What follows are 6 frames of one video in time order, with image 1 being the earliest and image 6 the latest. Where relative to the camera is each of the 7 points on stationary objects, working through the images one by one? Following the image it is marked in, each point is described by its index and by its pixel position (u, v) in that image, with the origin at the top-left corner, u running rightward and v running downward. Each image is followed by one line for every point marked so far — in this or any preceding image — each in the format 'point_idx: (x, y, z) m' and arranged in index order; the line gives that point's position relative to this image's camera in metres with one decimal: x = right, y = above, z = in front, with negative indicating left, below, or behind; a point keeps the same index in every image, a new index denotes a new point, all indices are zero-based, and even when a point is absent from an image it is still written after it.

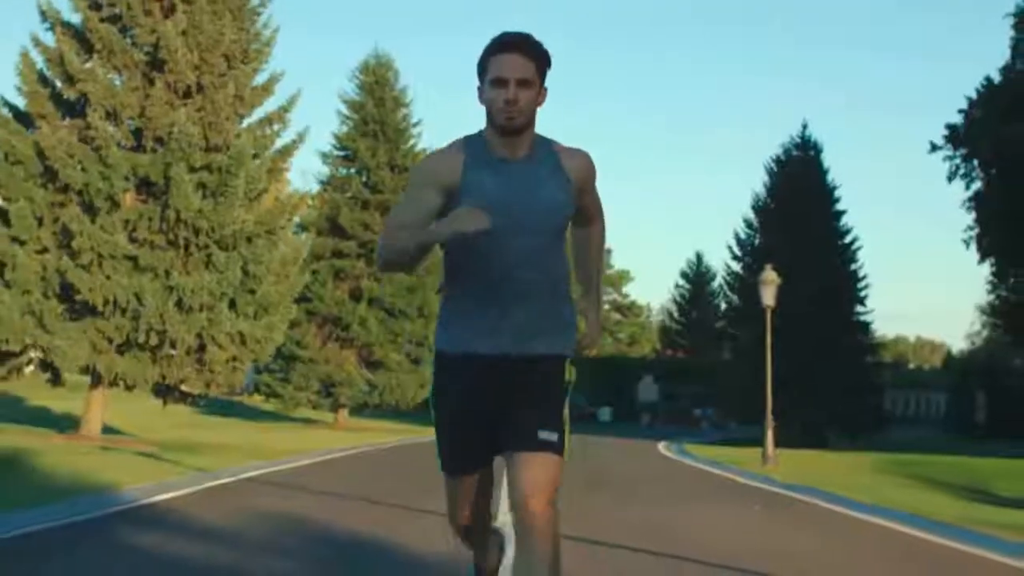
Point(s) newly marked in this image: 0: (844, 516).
0: (+4.3, -2.9, +18.6) m
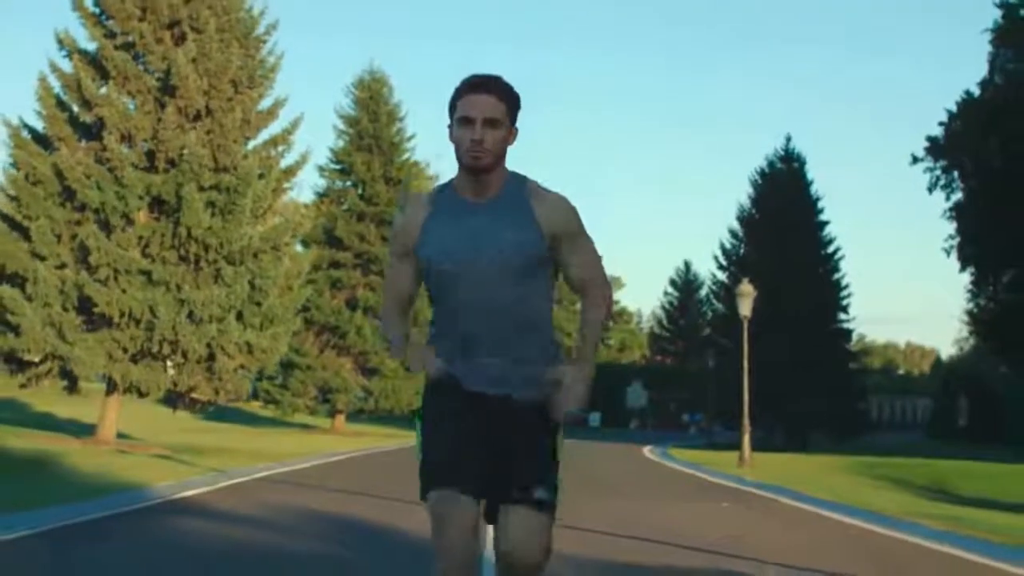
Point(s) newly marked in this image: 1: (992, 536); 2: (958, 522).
0: (+4.2, -3.1, +20.1) m
1: (+5.9, -3.0, +17.8) m
2: (+5.9, -3.1, +19.5) m
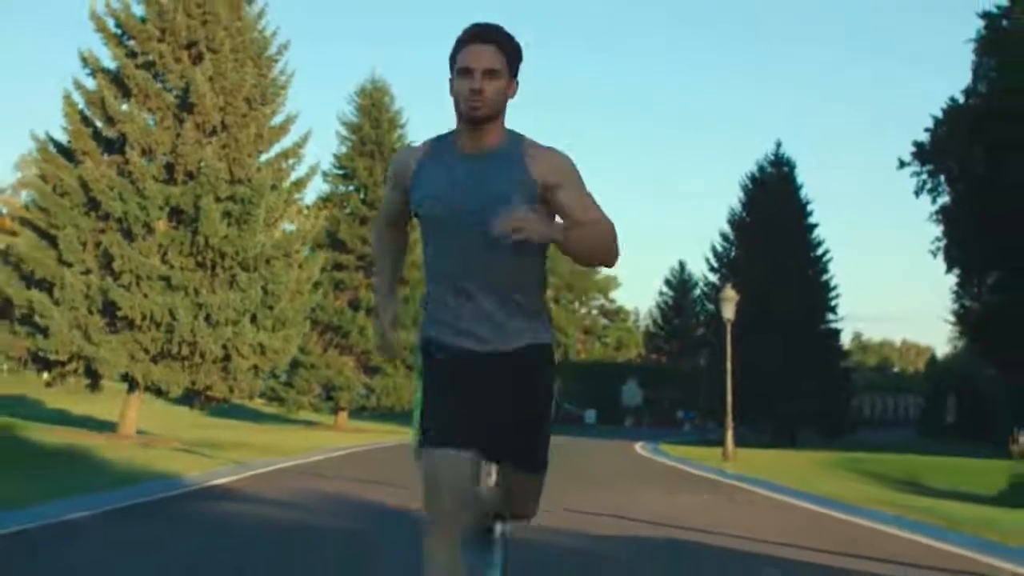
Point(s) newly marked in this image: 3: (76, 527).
0: (+4.1, -3.2, +21.7) m
1: (+5.8, -3.1, +19.5) m
2: (+5.8, -3.2, +21.1) m
3: (-4.1, -2.2, +13.8) m
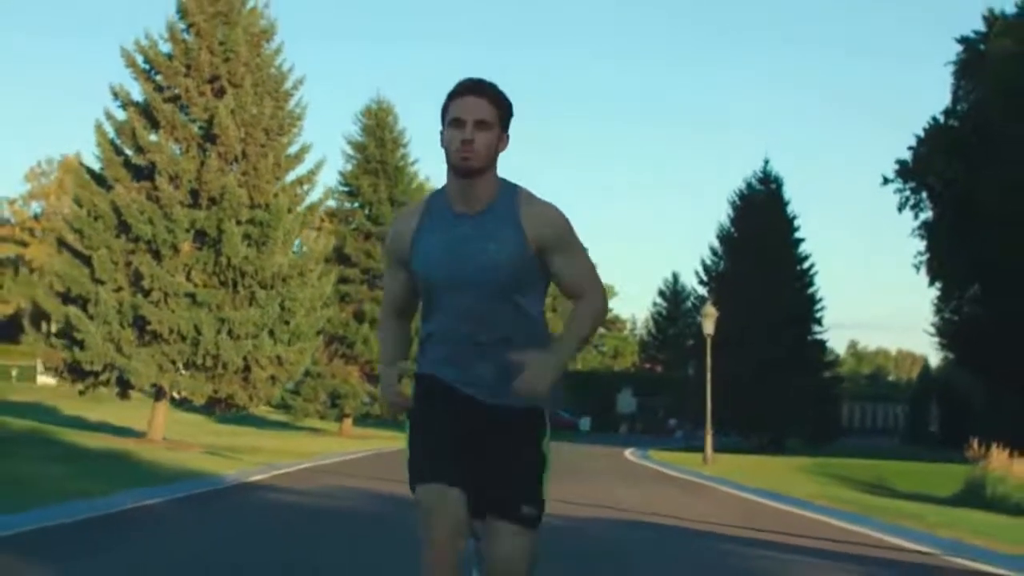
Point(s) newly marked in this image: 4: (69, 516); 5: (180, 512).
0: (+4.1, -3.5, +24.1) m
1: (+5.8, -3.4, +21.8) m
2: (+5.8, -3.5, +23.5) m
3: (-4.1, -2.5, +16.2) m
4: (-4.8, -2.5, +16.2) m
5: (-3.8, -2.5, +16.3) m
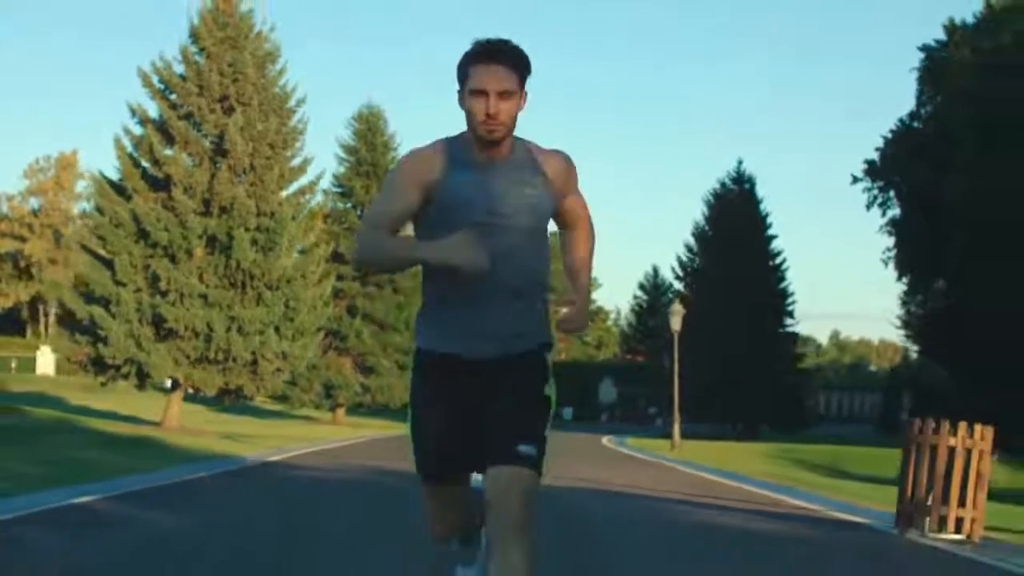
0: (+3.8, -3.5, +27.0) m
1: (+5.5, -3.4, +24.8) m
2: (+5.5, -3.5, +26.4) m
3: (-4.4, -2.6, +19.0) m
4: (-5.1, -2.6, +19.0) m
5: (-4.0, -2.6, +19.2) m
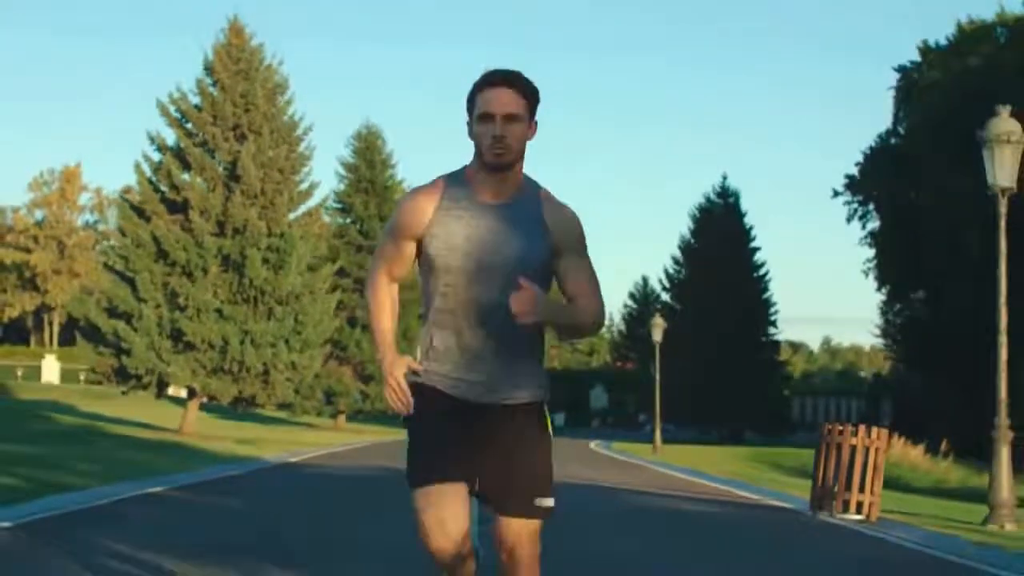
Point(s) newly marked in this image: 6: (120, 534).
0: (+3.6, -3.9, +29.5) m
1: (+5.4, -3.8, +27.3) m
2: (+5.4, -3.9, +28.9) m
3: (-4.5, -2.9, +21.5) m
4: (-5.2, -2.9, +21.5) m
5: (-4.1, -2.9, +21.6) m
6: (-4.2, -2.7, +15.8) m
